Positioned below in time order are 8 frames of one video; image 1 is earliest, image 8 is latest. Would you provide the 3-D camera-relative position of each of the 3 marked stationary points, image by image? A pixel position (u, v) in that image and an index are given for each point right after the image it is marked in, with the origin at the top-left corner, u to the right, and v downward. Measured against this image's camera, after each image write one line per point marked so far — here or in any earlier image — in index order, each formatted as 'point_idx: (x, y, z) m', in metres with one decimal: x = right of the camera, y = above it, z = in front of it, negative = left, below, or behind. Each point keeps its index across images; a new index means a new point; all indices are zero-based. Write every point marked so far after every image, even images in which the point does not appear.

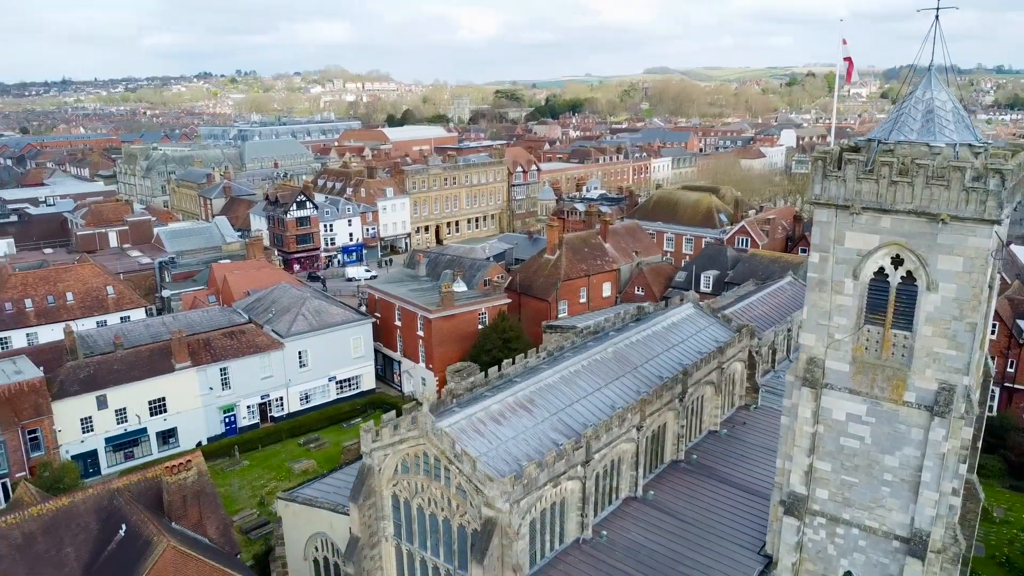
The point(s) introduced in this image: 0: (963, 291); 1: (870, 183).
0: (+10.6, -0.1, +18.6) m
1: (+8.7, +2.5, +19.3) m
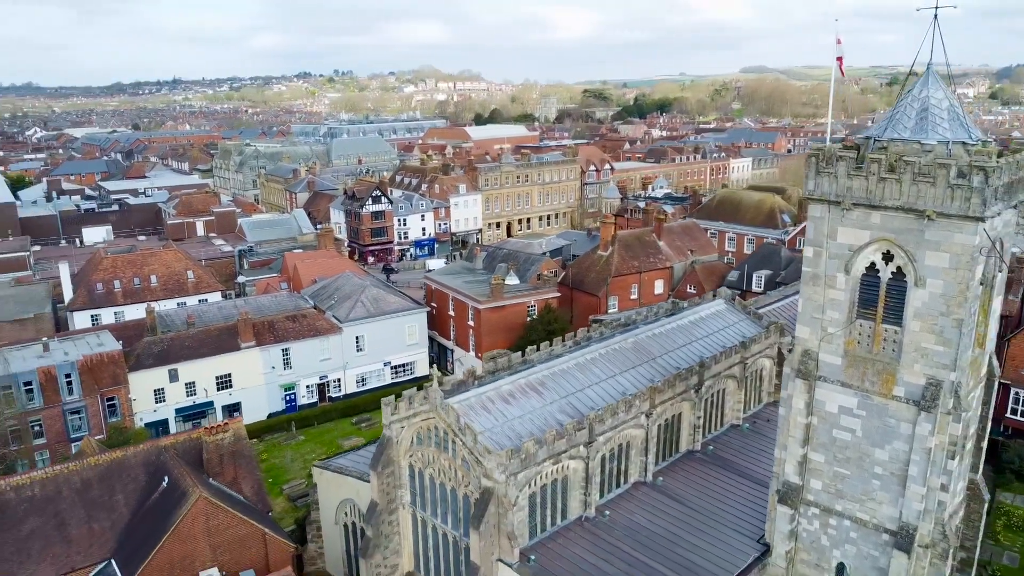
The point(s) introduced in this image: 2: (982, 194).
0: (+10.4, 0.0, +18.8) m
1: (+8.6, +2.7, +19.7) m
2: (+10.6, +2.1, +17.8) m
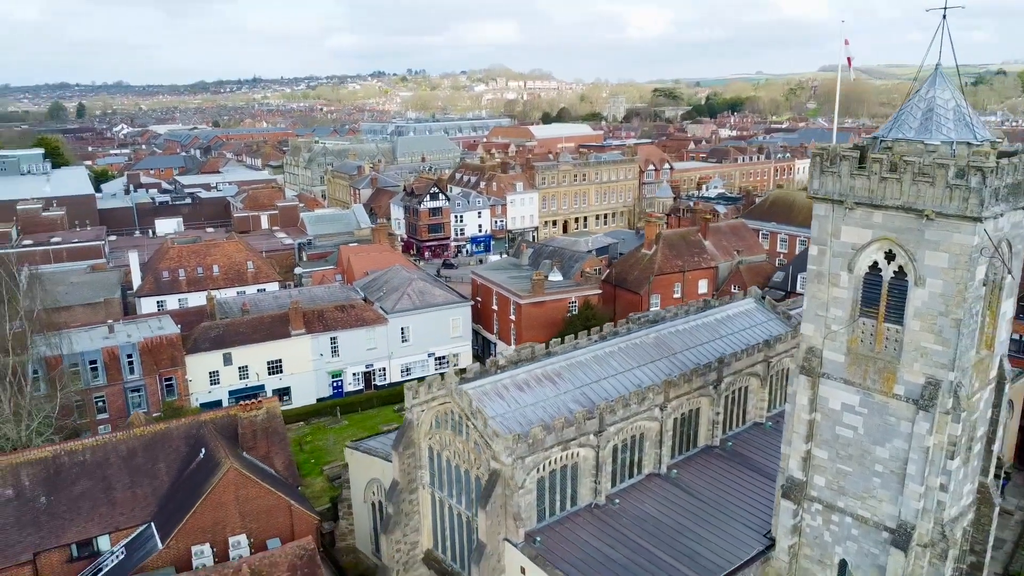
0: (+10.4, 0.0, +18.9) m
1: (+8.8, +2.7, +19.9) m
2: (+10.5, +2.1, +17.8) m
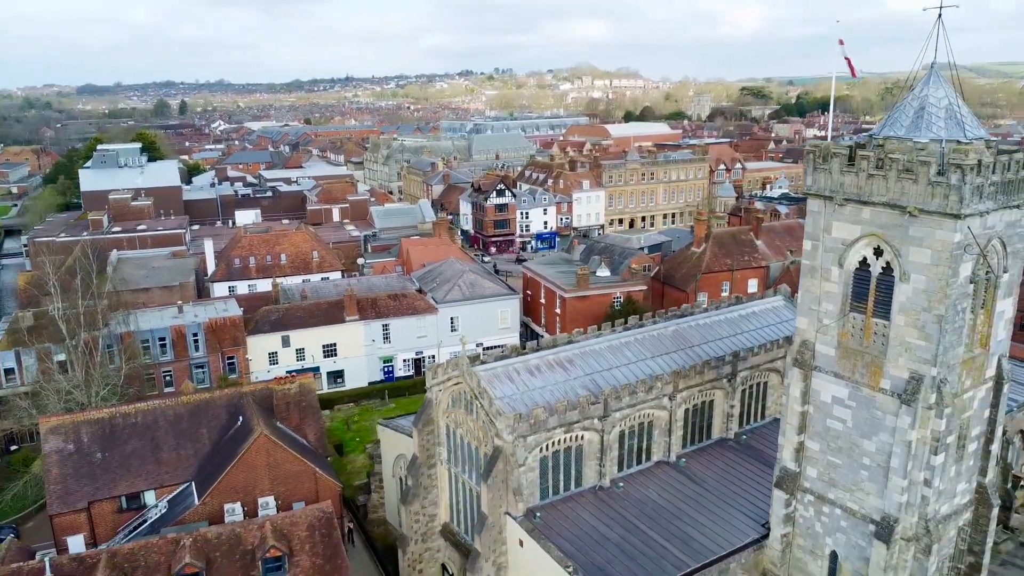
0: (+10.1, +0.1, +19.1) m
1: (+8.7, +2.9, +20.3) m
2: (+10.2, +2.2, +18.0) m
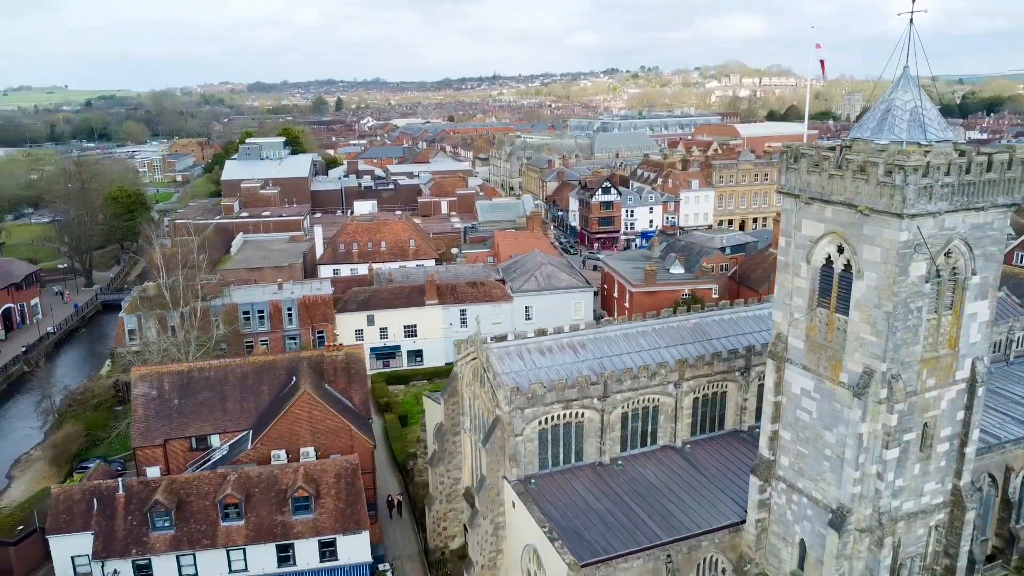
0: (+9.2, +0.2, +19.8) m
1: (+8.1, +3.0, +21.1) m
2: (+9.1, +2.3, +18.7) m
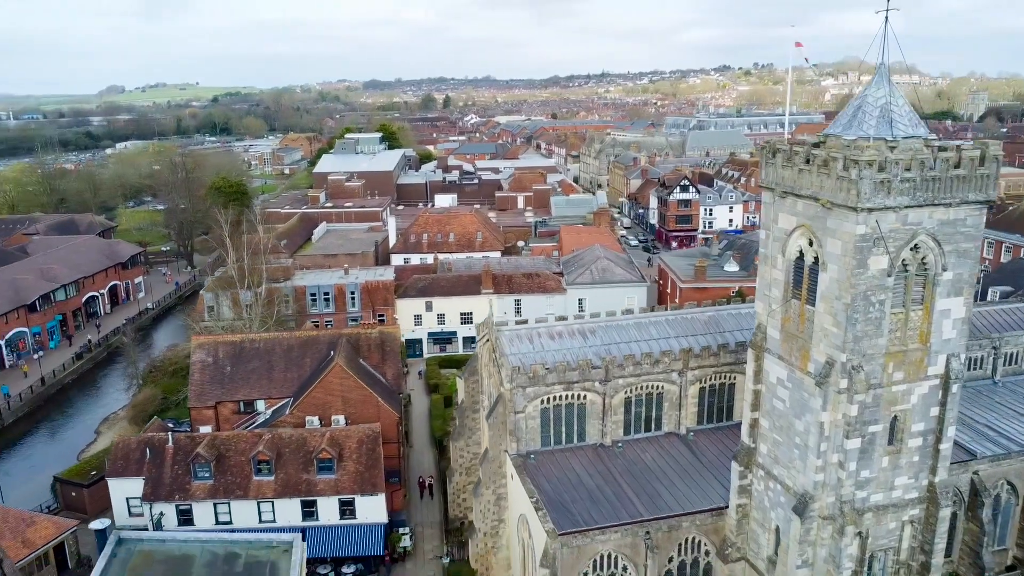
0: (+8.4, +0.4, +20.3) m
1: (+7.6, +3.2, +21.8) m
2: (+8.3, +2.5, +19.2) m
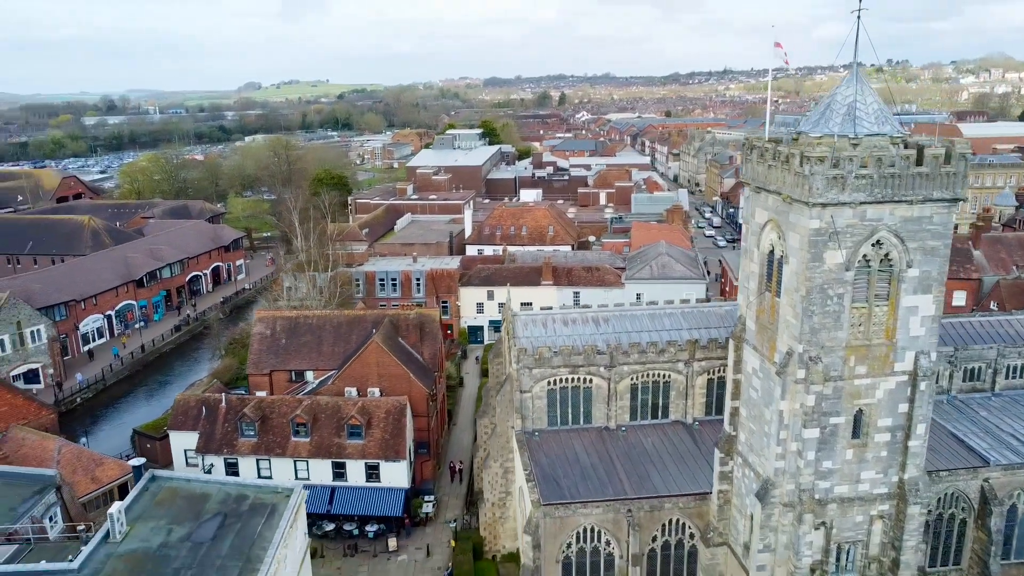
0: (+7.5, +0.6, +20.9) m
1: (+7.1, +3.5, +22.5) m
2: (+7.3, +2.7, +19.8) m
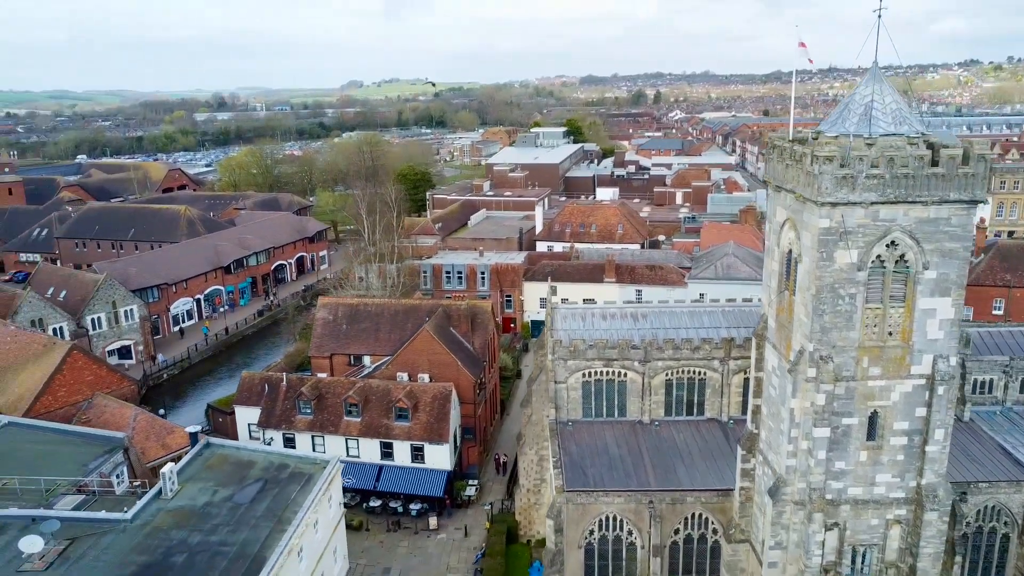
0: (+7.9, +0.6, +21.1) m
1: (+7.7, +3.5, +22.7) m
2: (+7.7, +2.7, +20.0) m
